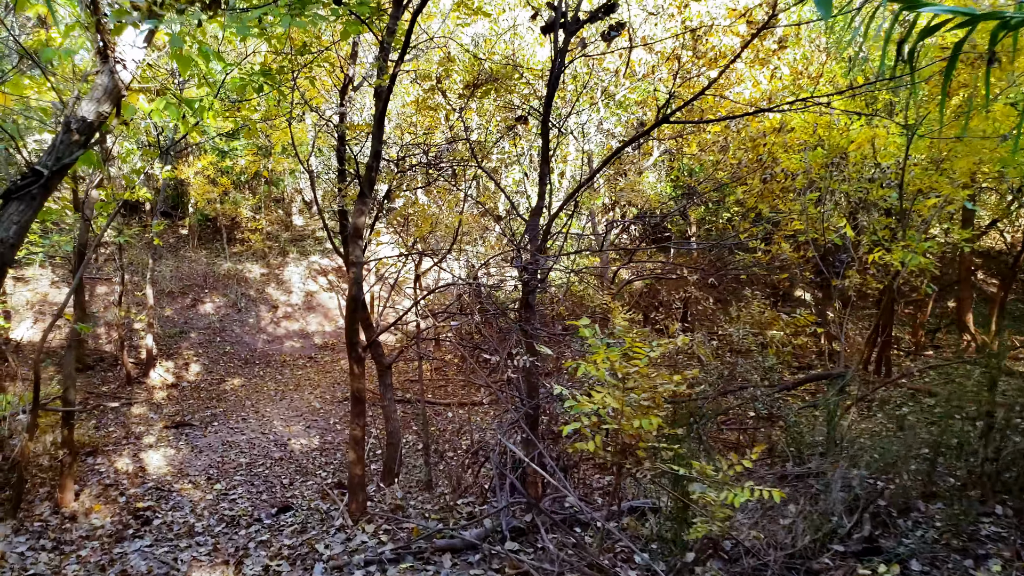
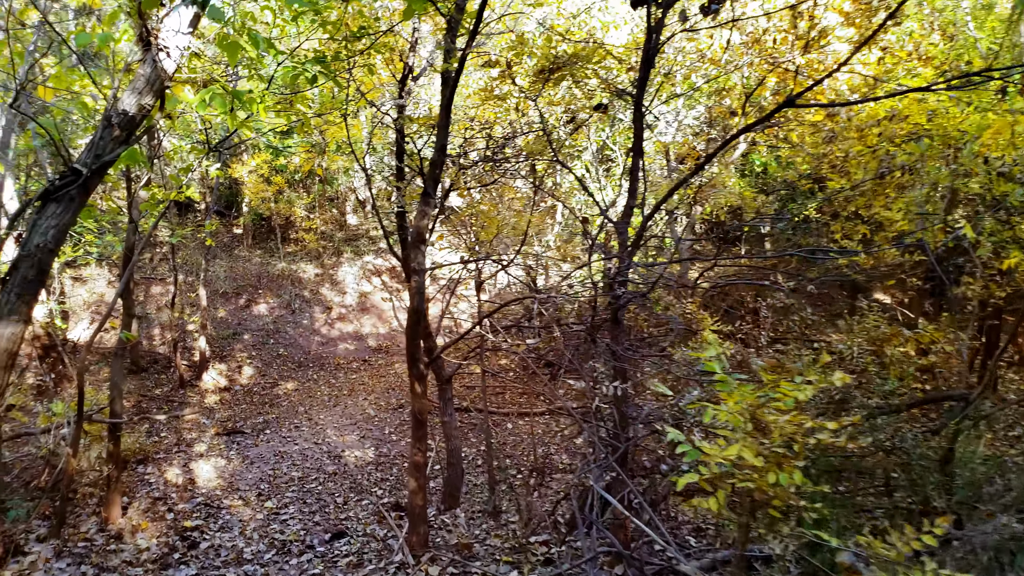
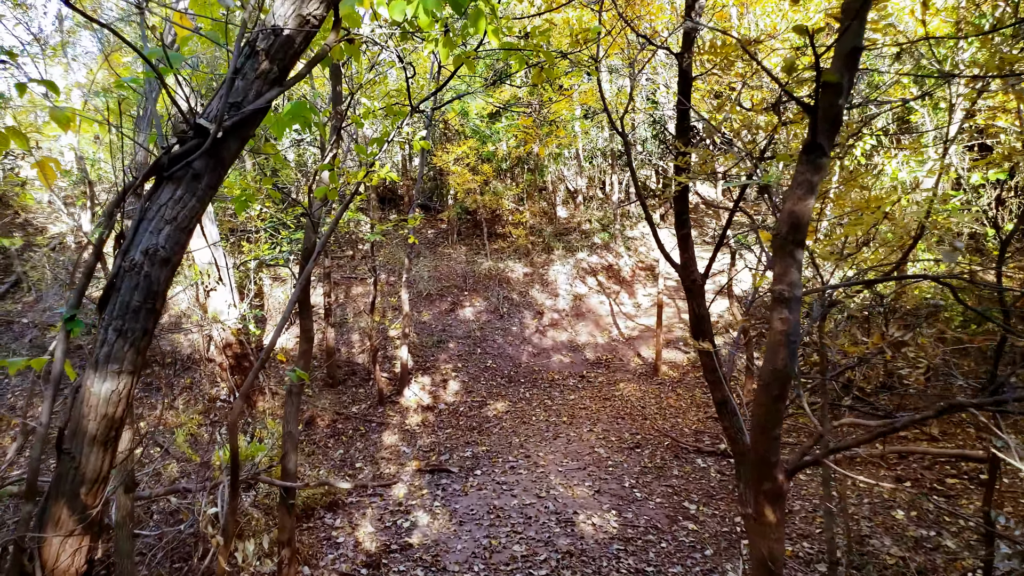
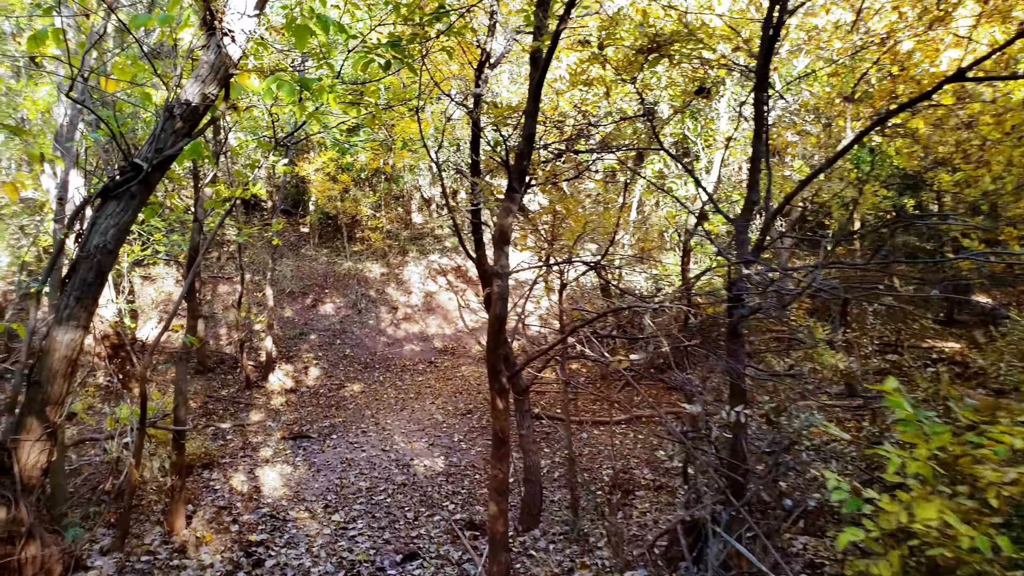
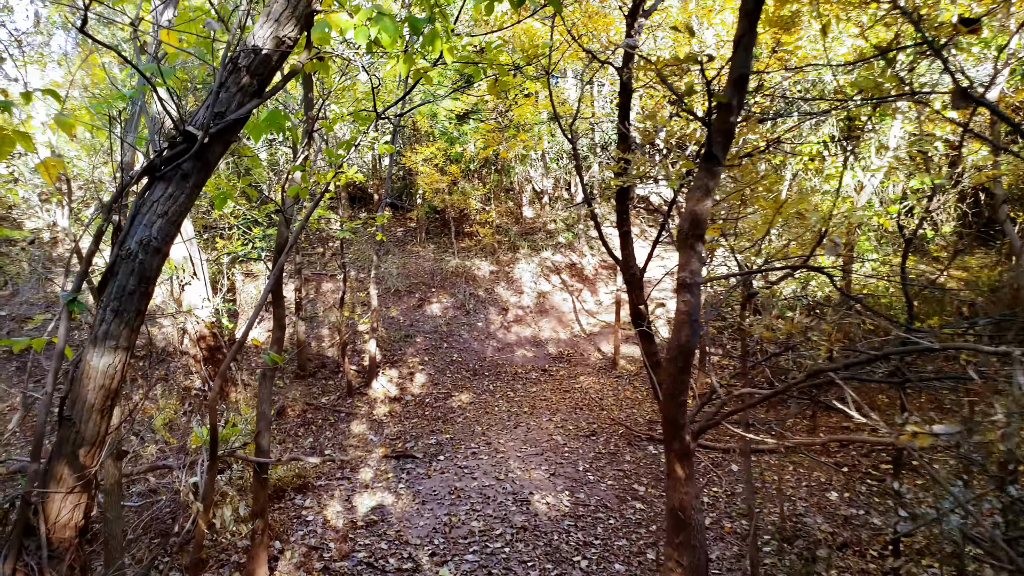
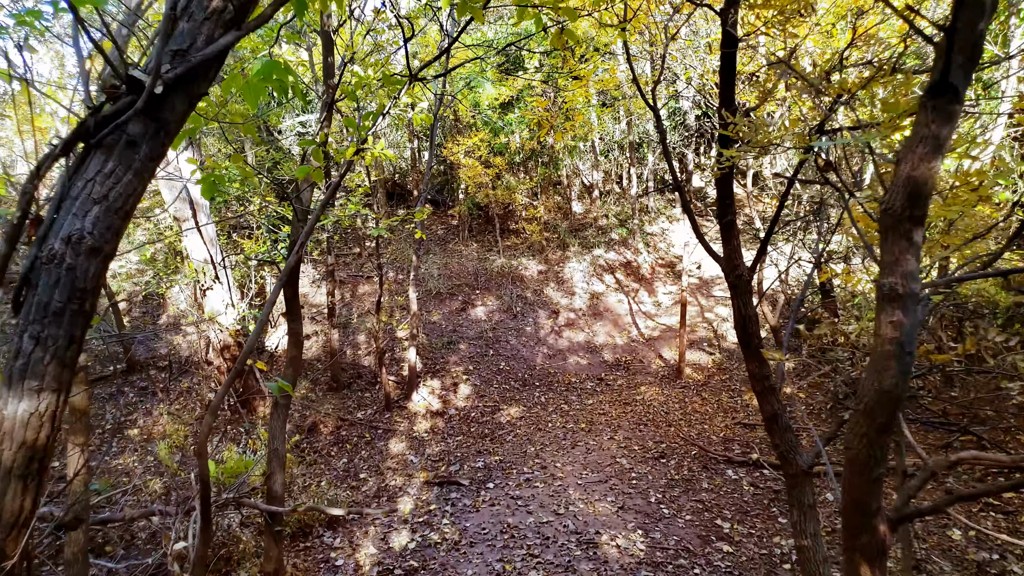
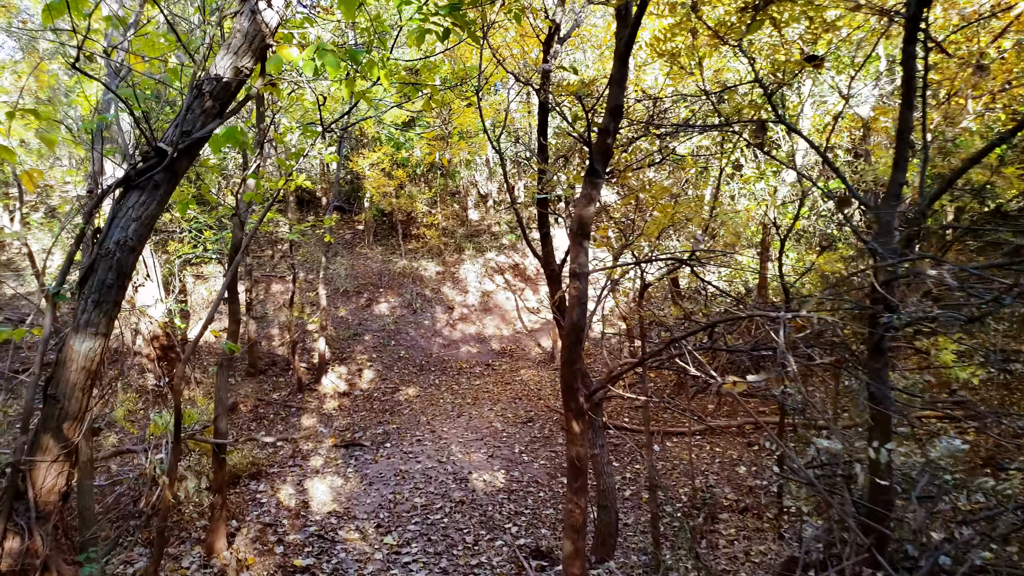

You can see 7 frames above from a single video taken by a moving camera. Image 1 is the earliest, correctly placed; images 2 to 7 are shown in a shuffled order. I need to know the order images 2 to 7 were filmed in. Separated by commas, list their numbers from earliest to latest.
2, 4, 7, 5, 3, 6
